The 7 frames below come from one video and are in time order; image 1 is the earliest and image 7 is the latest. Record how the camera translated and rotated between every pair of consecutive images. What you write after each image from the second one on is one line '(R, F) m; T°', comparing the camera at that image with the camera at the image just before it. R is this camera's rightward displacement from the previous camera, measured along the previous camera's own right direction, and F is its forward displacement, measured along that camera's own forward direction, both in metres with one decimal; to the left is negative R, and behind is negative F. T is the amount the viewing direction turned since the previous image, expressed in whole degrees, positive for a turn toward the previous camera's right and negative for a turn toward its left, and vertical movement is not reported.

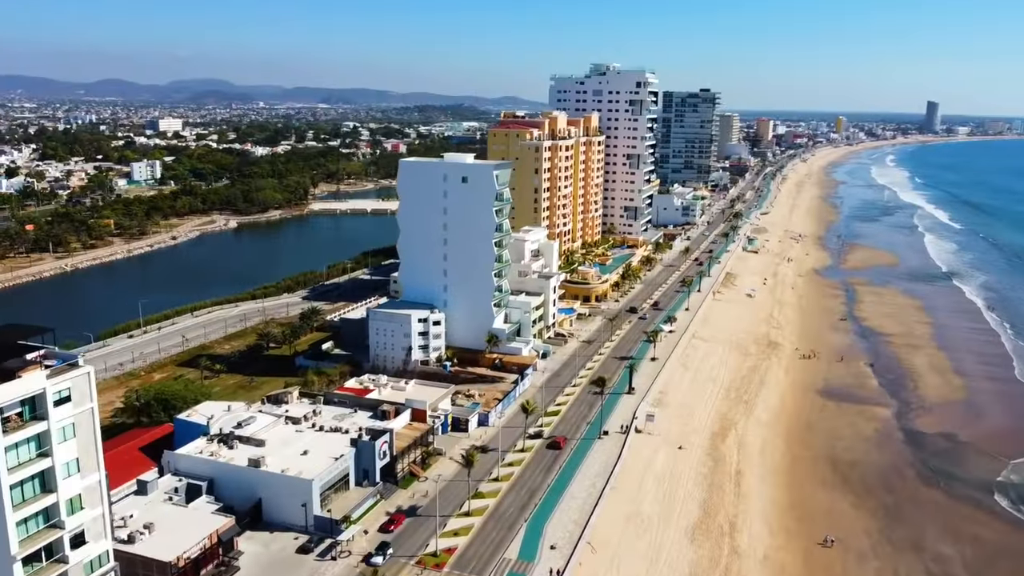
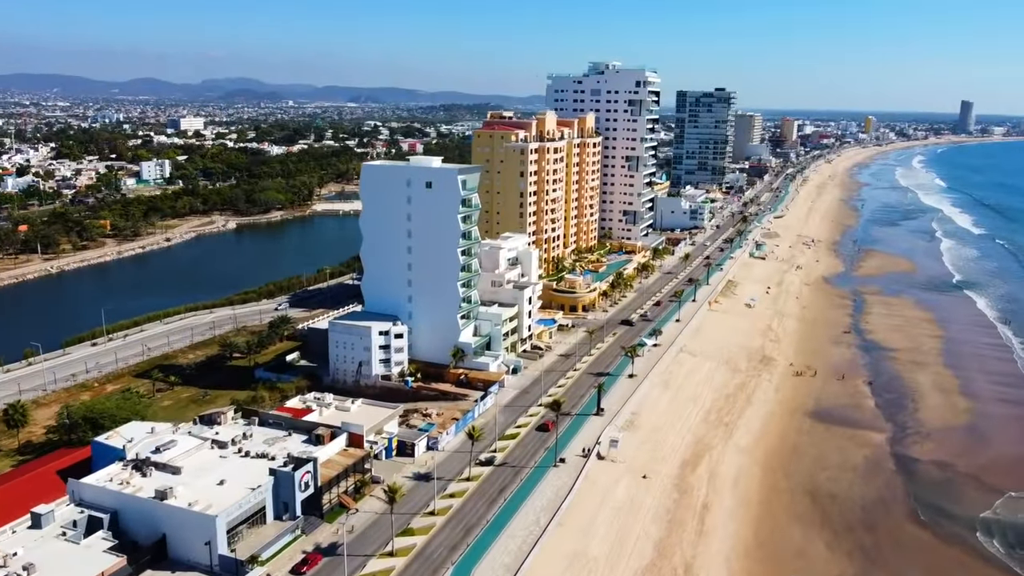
(+5.0, +4.2) m; -2°
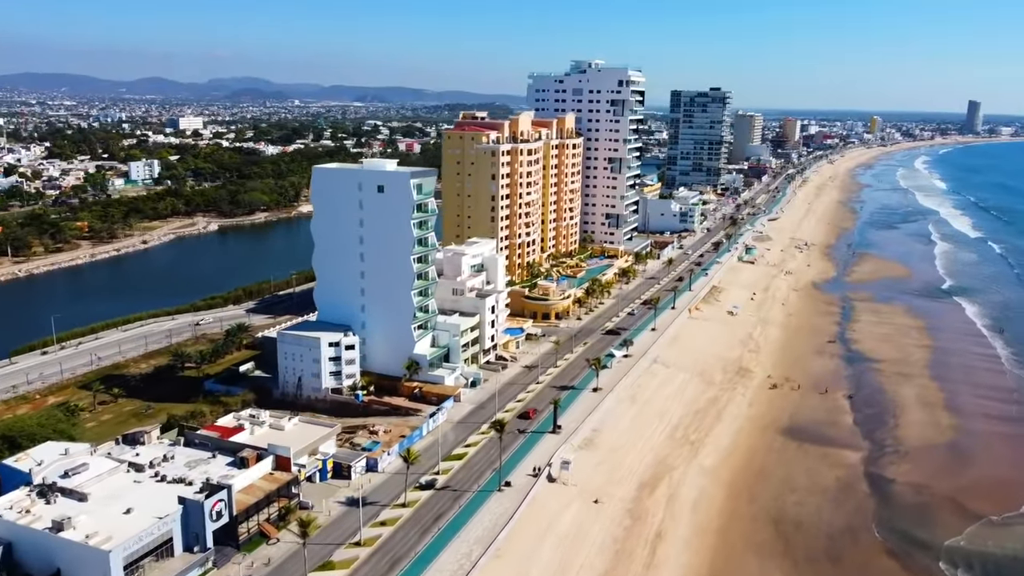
(+3.9, +3.2) m; -1°
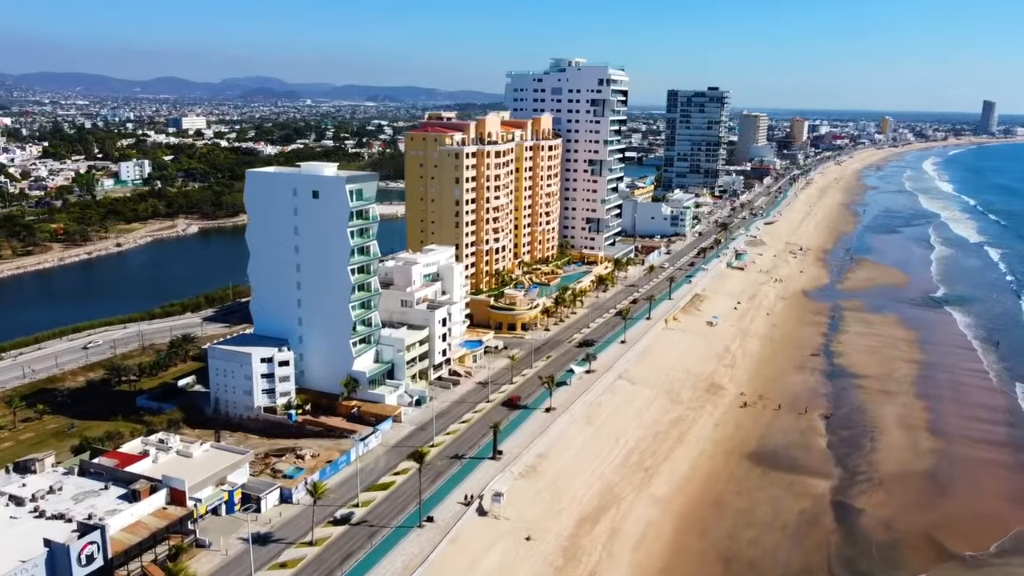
(+4.9, +4.3) m; -1°
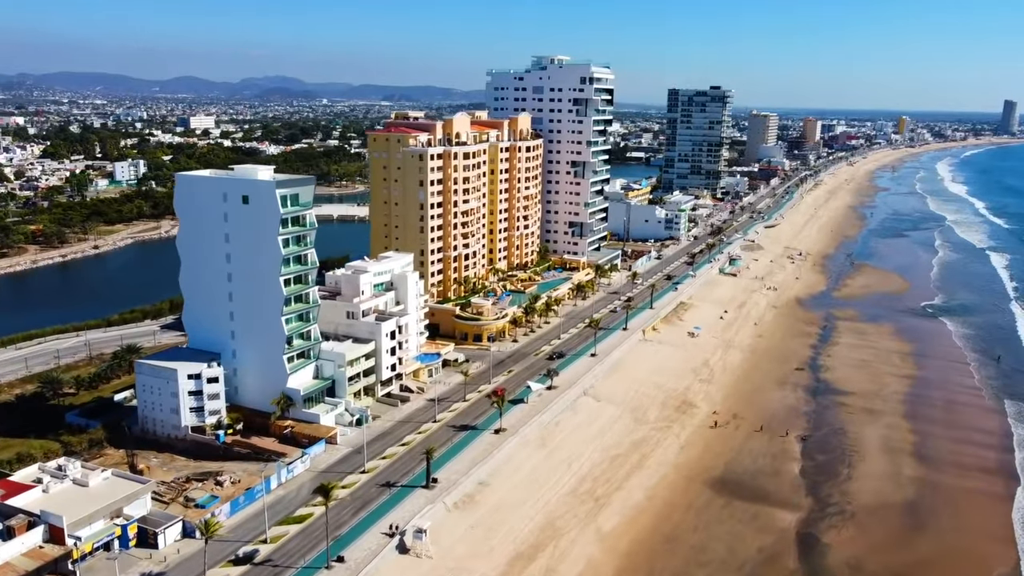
(+4.9, +4.3) m; -1°
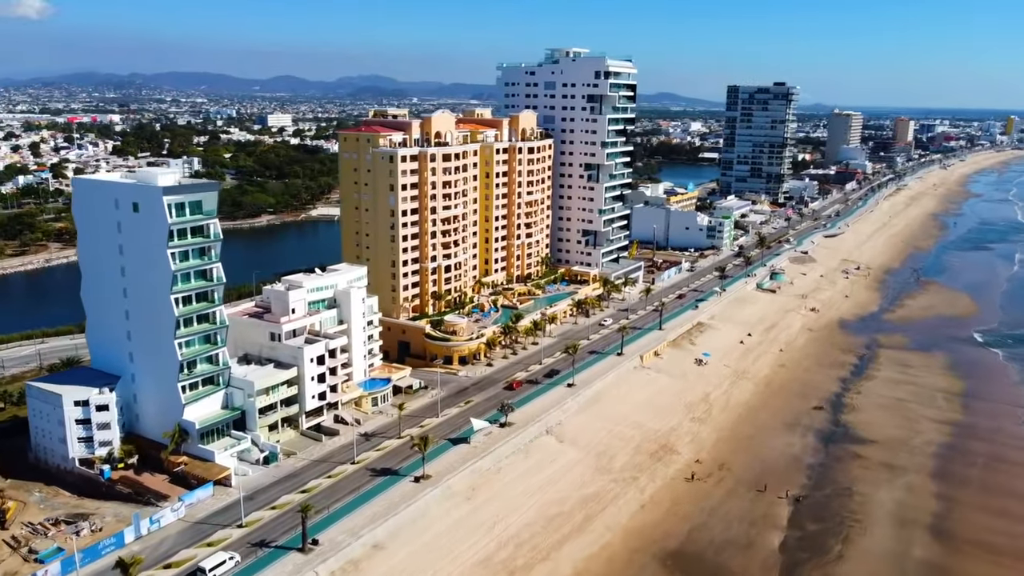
(+9.6, +8.8) m; -6°
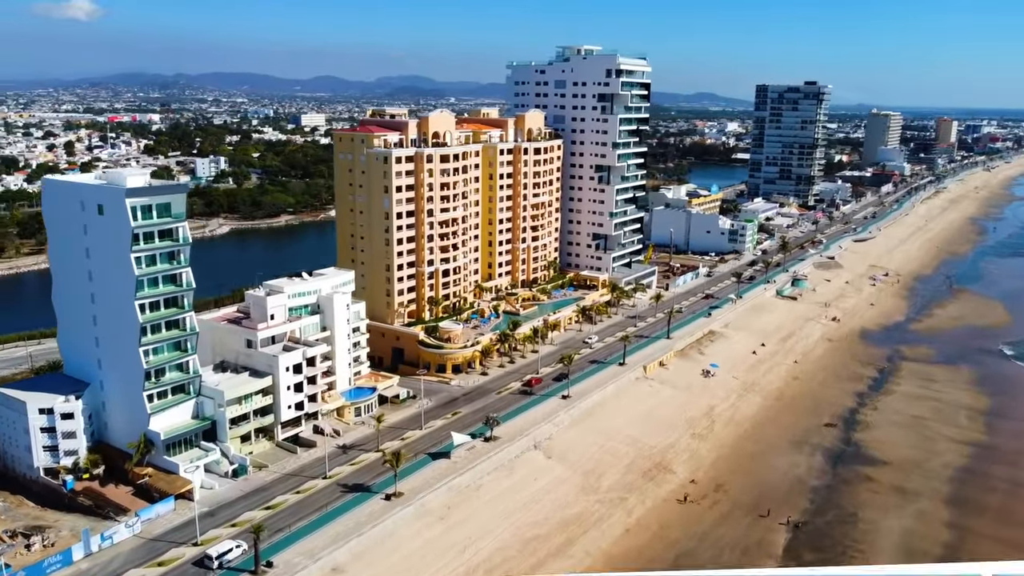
(+3.4, +2.8) m; -3°
